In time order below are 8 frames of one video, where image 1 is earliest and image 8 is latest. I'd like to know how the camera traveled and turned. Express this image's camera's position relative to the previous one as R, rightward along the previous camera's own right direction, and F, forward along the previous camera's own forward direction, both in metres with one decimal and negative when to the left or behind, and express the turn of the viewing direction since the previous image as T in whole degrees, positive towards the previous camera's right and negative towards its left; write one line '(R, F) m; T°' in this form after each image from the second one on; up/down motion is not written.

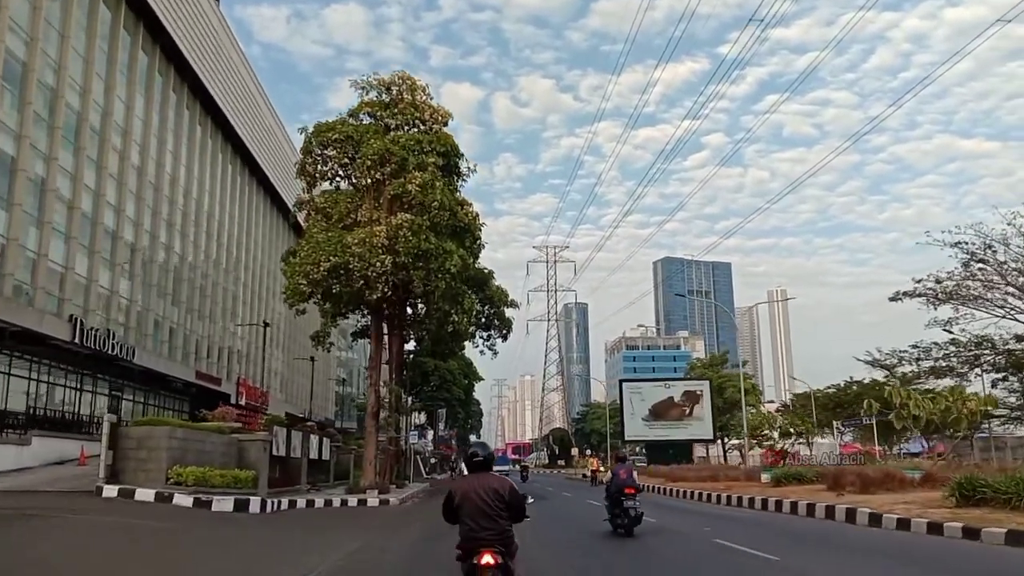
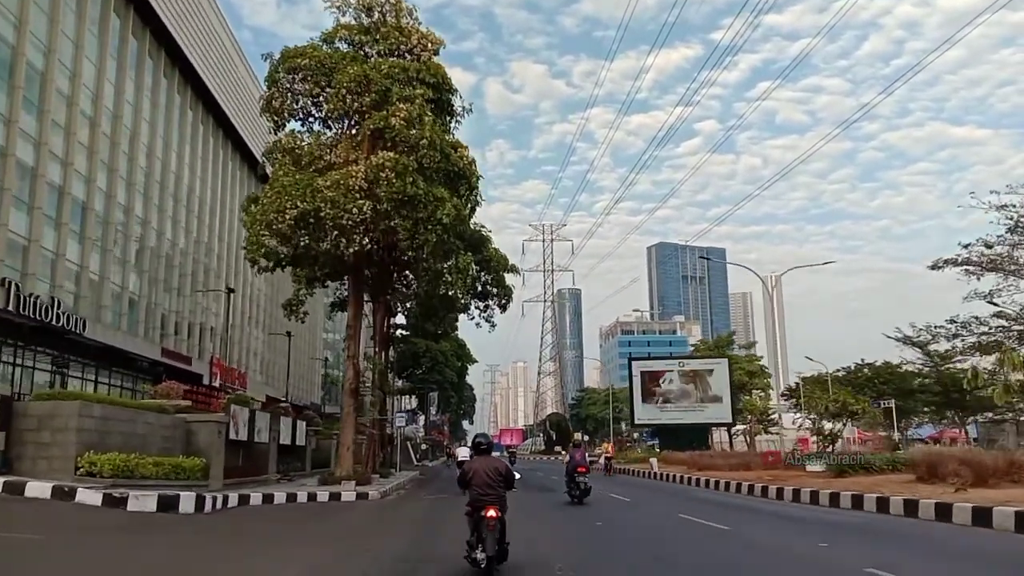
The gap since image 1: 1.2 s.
(-0.3, +4.3) m; +1°
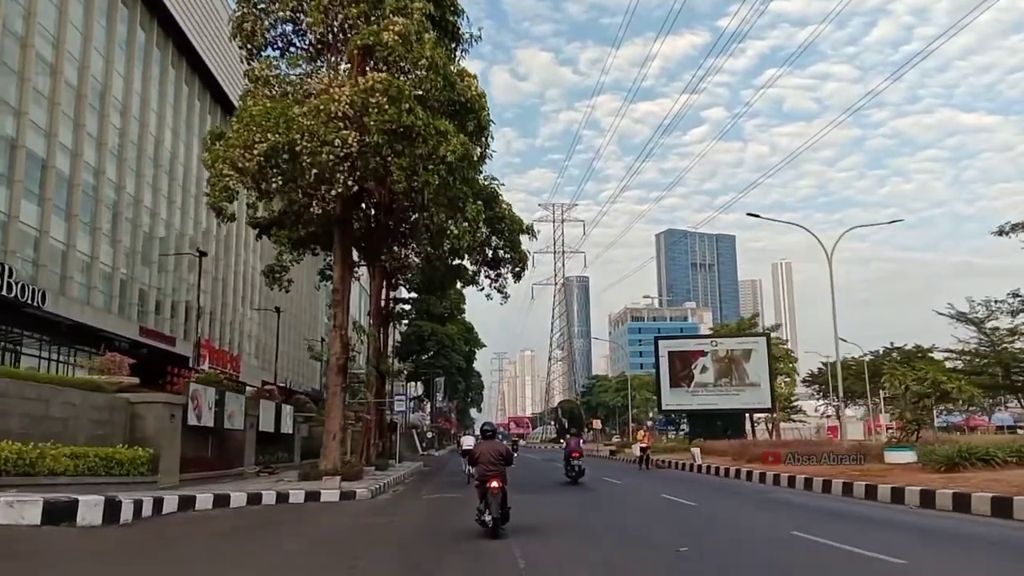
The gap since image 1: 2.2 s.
(-0.3, +4.2) m; 0°
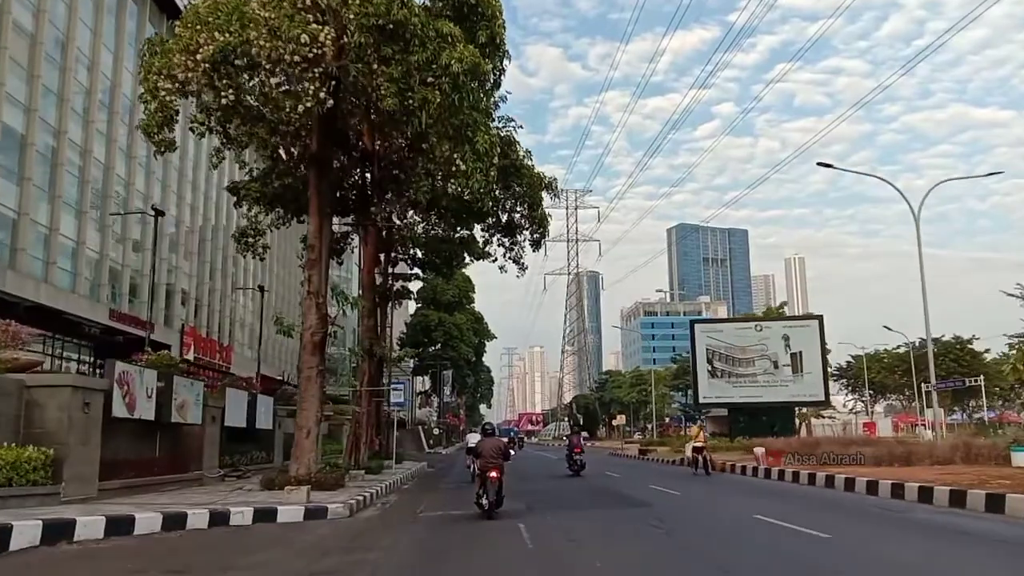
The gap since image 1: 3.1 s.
(-0.3, +4.5) m; -1°
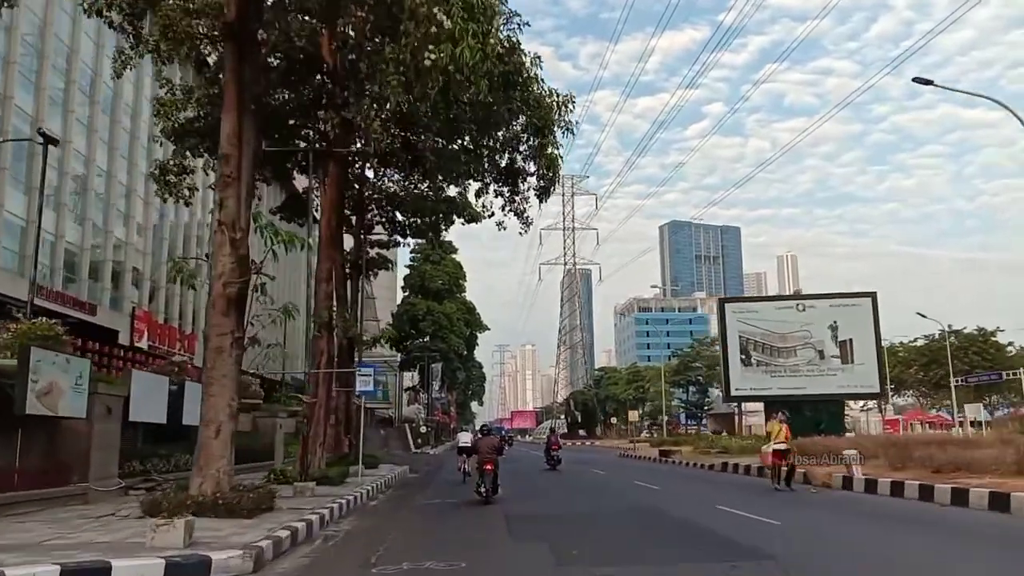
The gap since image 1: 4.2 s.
(-0.2, +5.1) m; +1°
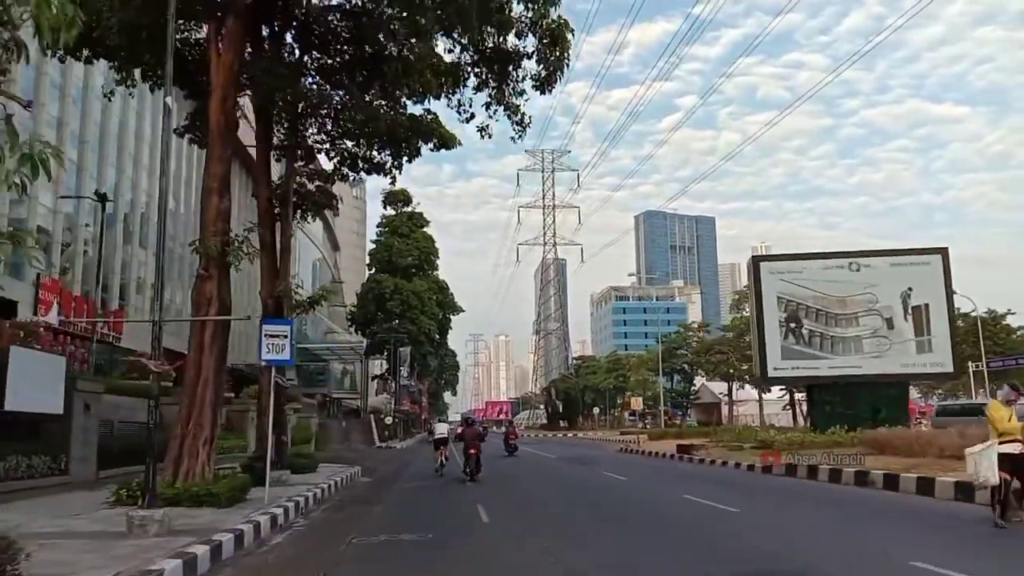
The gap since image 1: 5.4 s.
(-0.2, +5.8) m; +2°
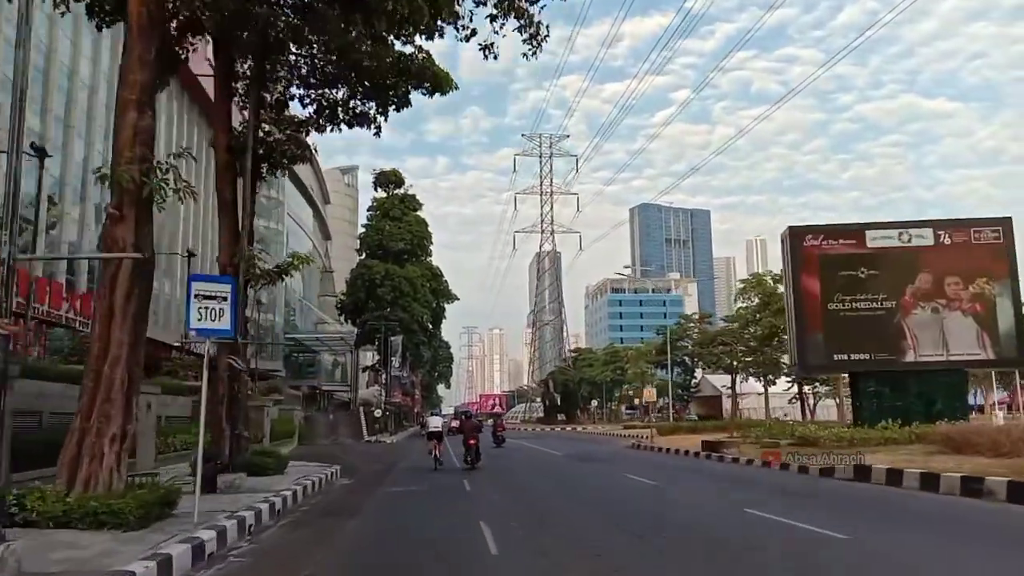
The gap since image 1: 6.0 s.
(-0.2, +2.8) m; 0°
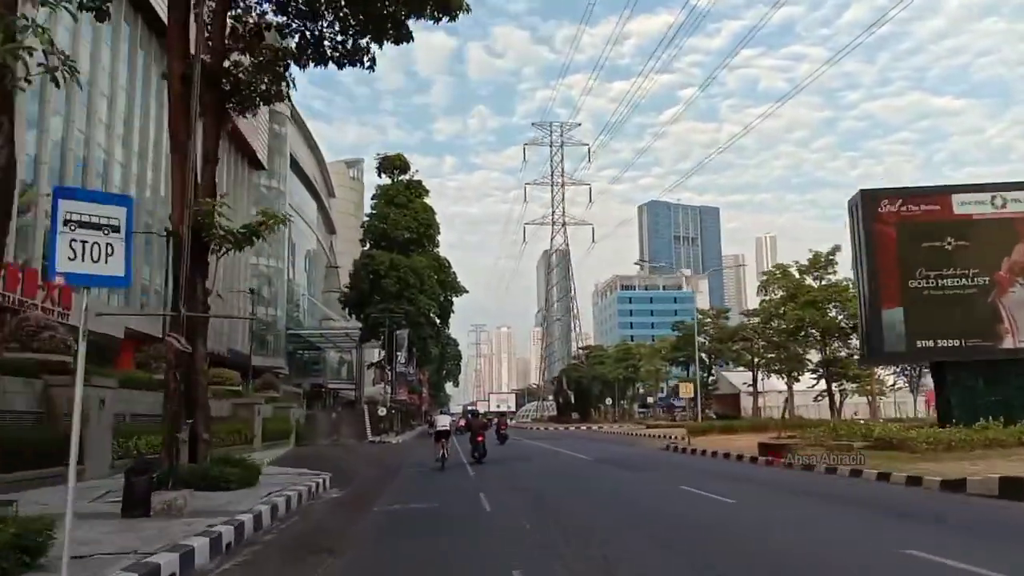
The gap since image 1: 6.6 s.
(-0.3, +3.0) m; -1°
